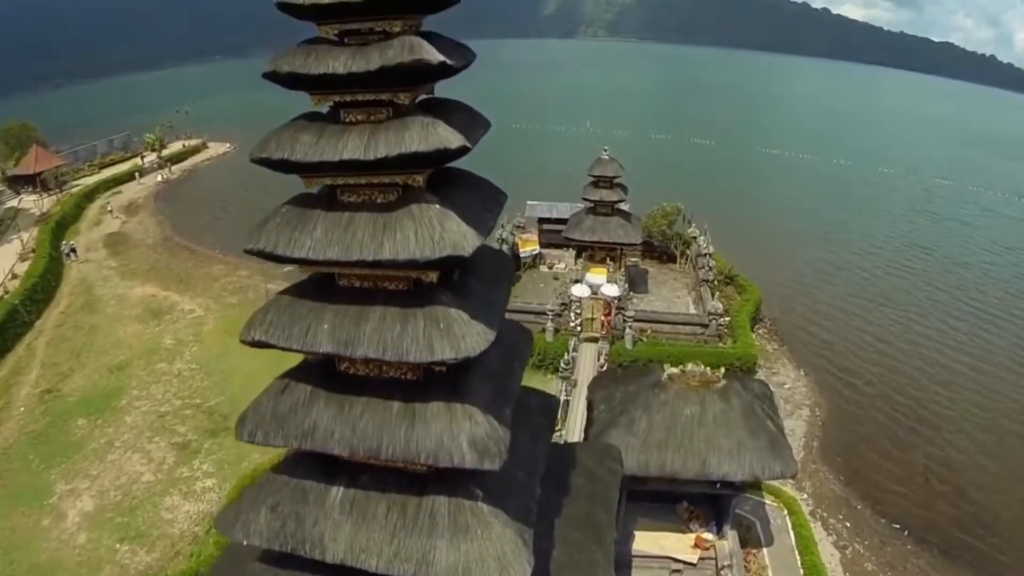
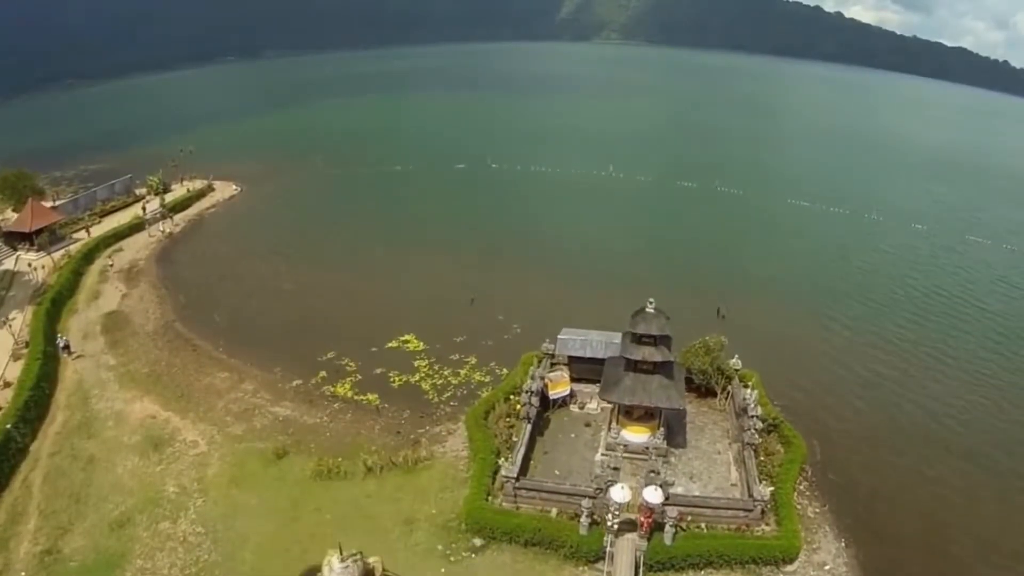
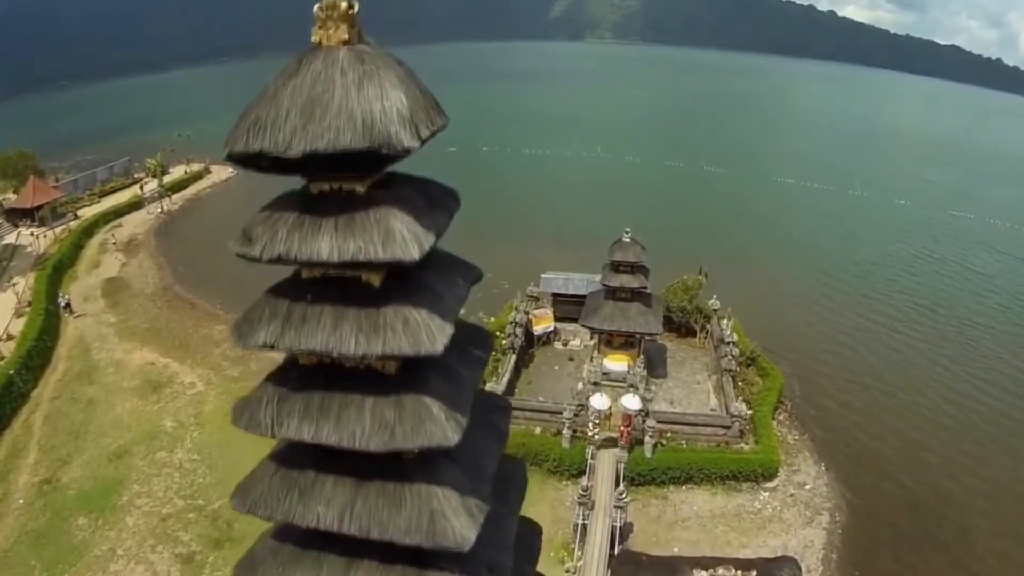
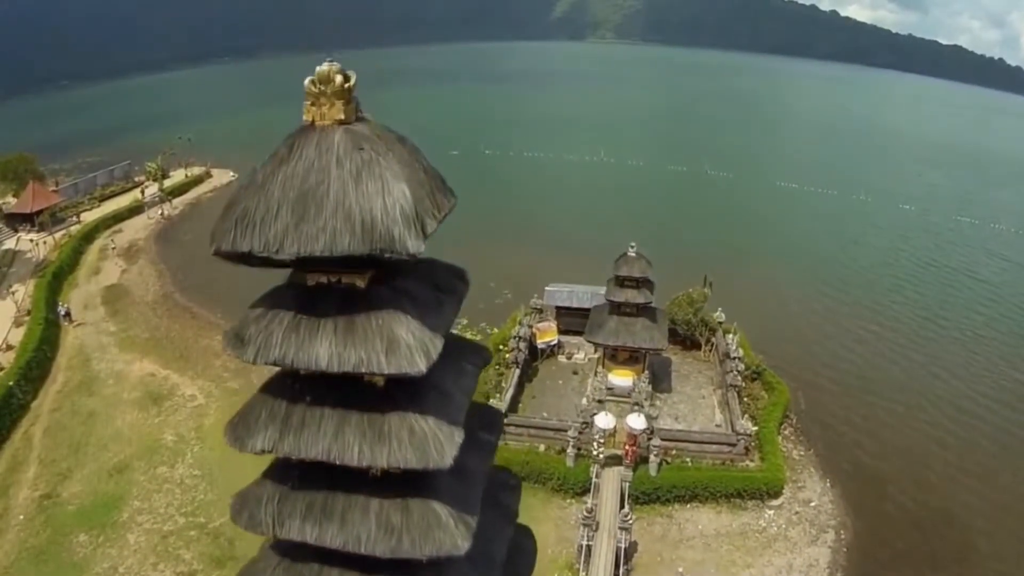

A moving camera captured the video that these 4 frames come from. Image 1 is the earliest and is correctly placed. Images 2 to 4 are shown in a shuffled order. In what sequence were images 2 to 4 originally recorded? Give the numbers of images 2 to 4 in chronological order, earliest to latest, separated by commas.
3, 4, 2
